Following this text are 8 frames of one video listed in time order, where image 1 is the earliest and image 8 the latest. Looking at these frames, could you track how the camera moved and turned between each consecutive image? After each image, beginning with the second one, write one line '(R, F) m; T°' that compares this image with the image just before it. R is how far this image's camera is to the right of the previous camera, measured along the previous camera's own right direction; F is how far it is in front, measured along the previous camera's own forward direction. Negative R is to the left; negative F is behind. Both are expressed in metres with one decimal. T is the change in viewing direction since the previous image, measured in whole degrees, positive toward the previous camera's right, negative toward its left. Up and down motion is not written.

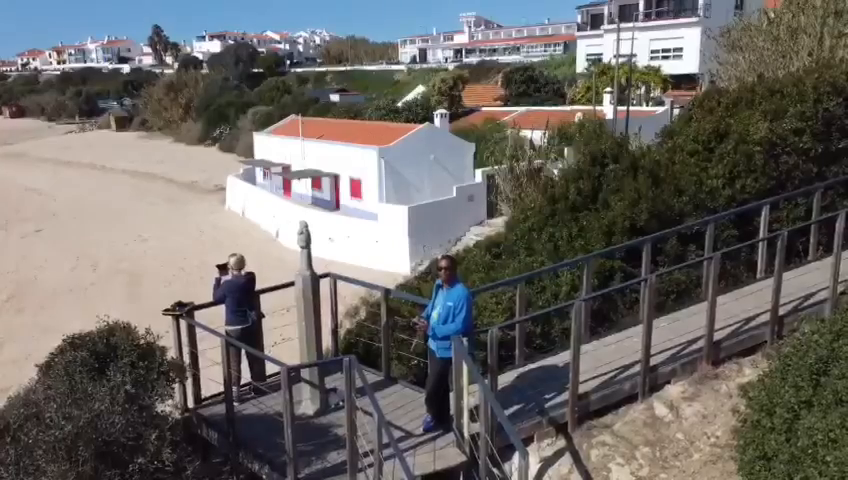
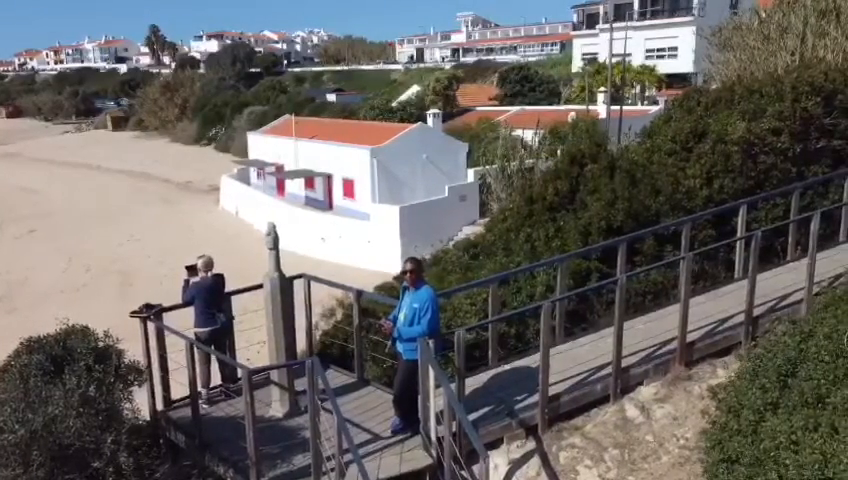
(+0.2, 0.0) m; 0°
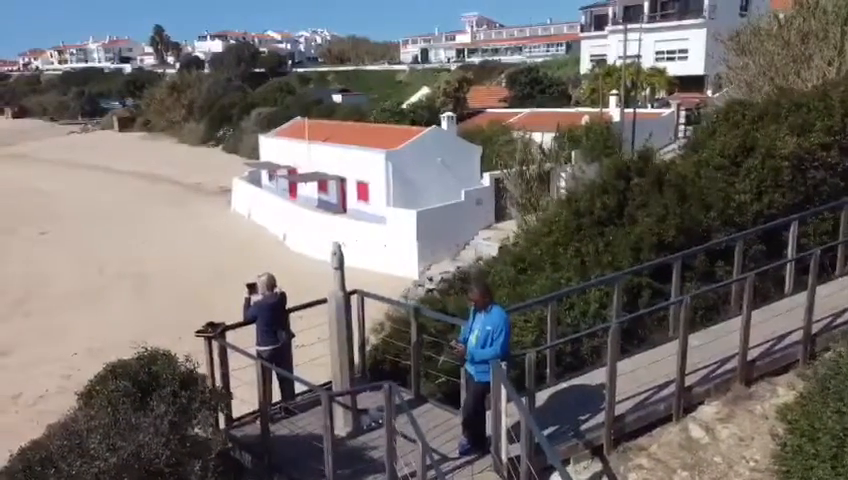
(-0.5, 0.0) m; 0°
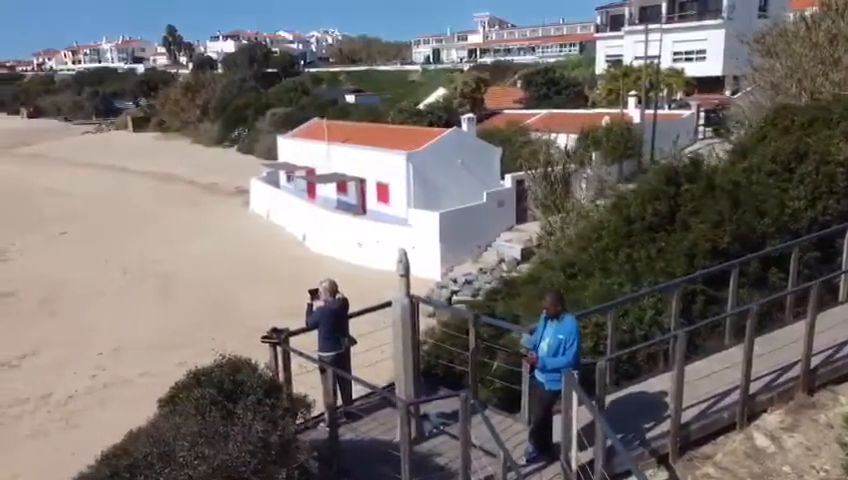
(-0.4, 0.0) m; -1°
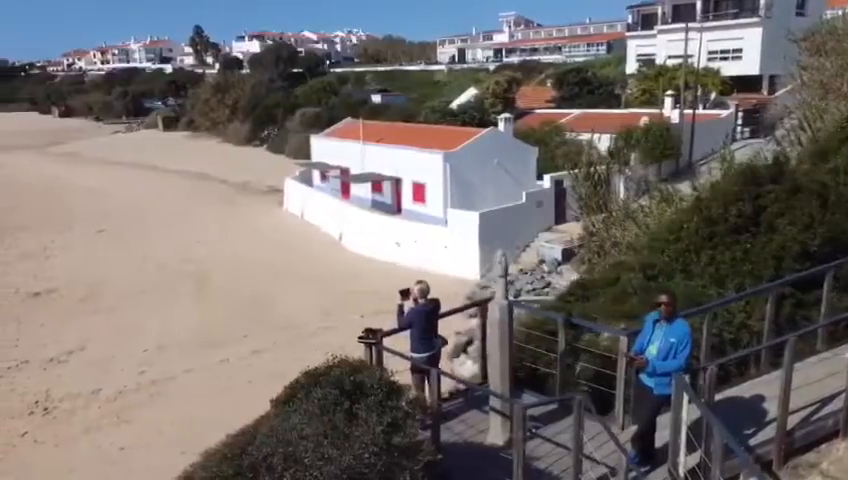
(-0.6, 0.0) m; -2°
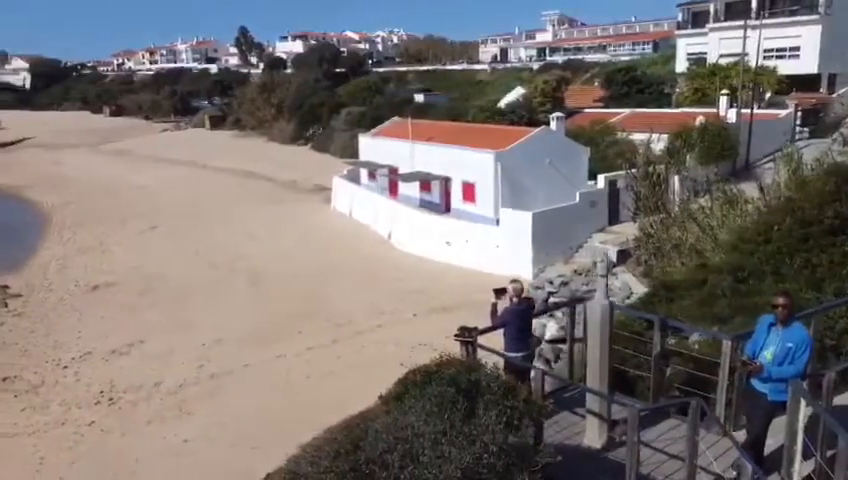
(-0.5, 0.0) m; -3°
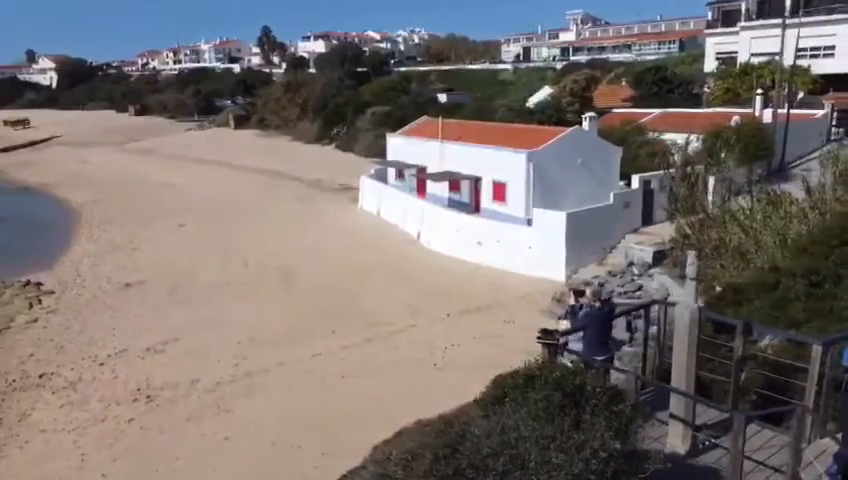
(-0.4, +0.1) m; -2°
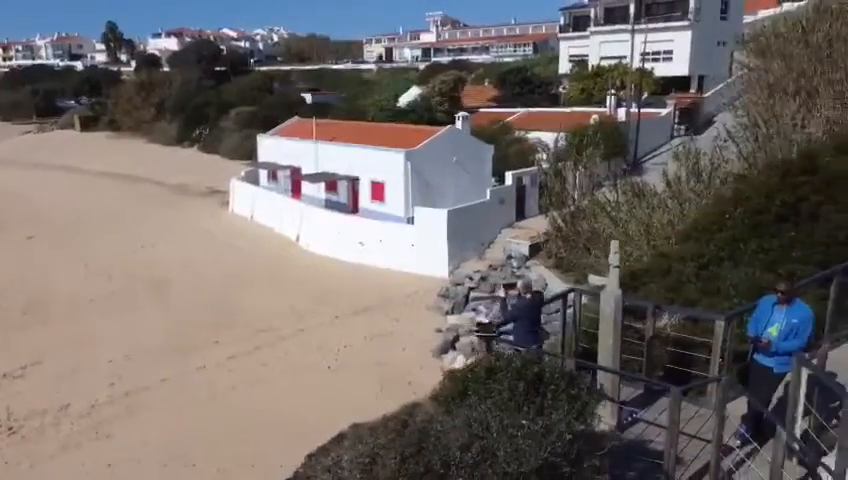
(-0.5, +0.1) m; +11°
